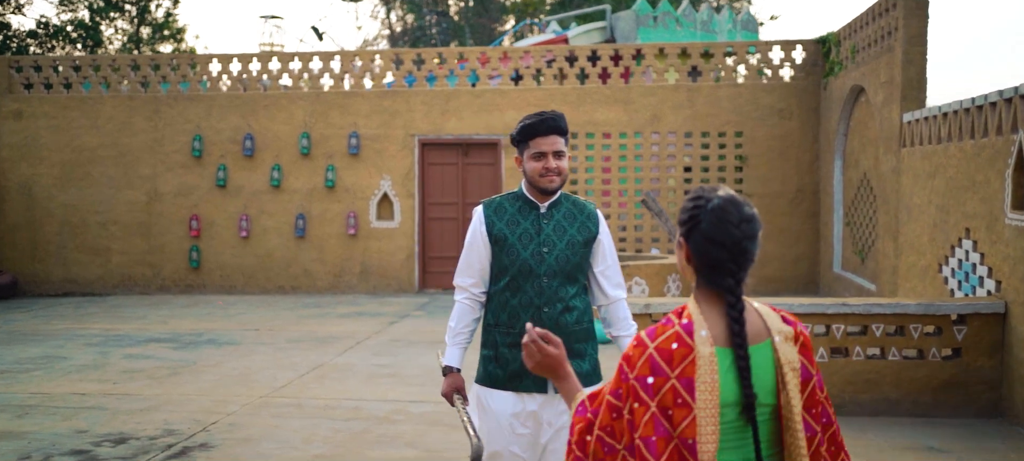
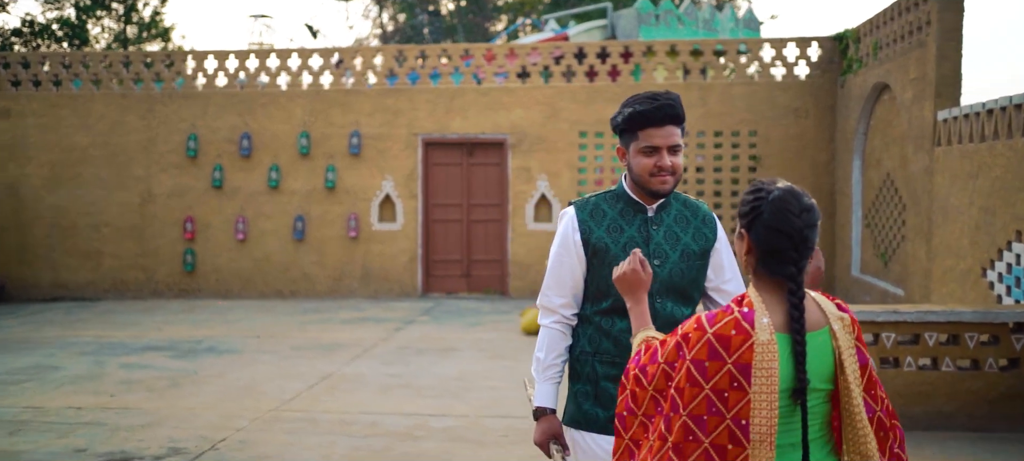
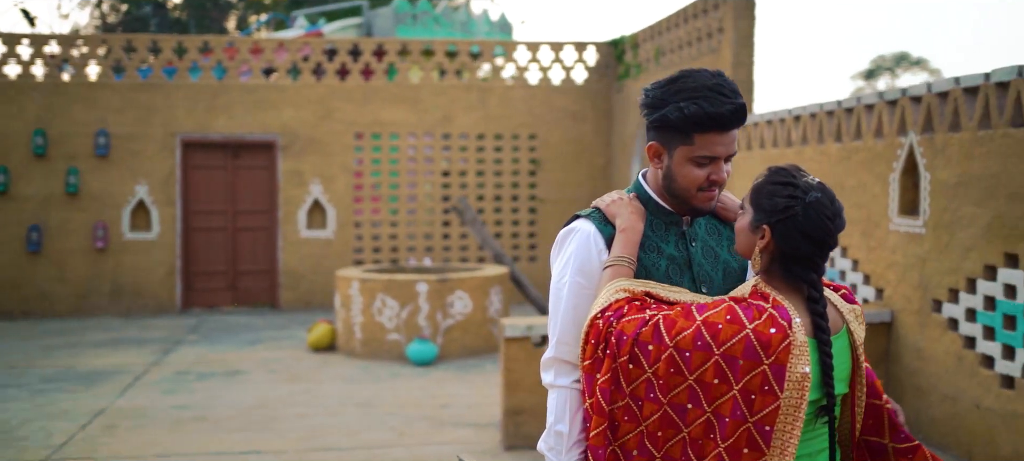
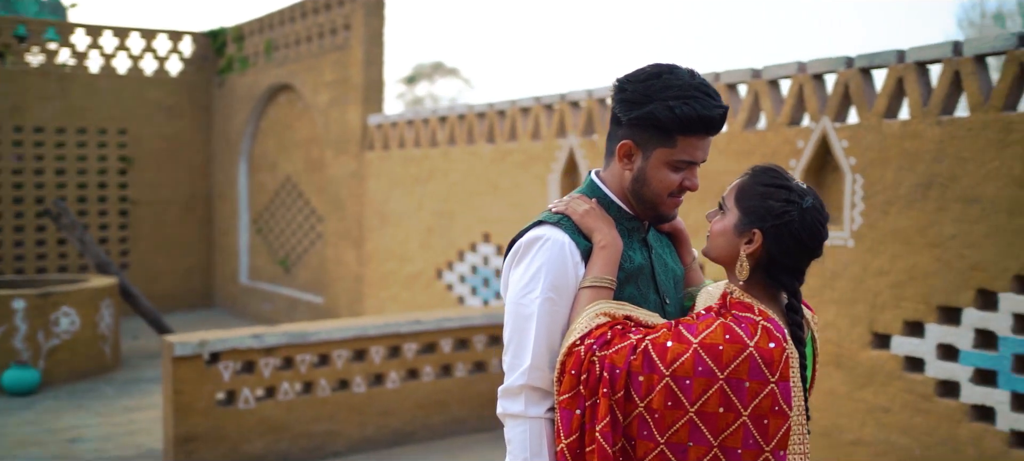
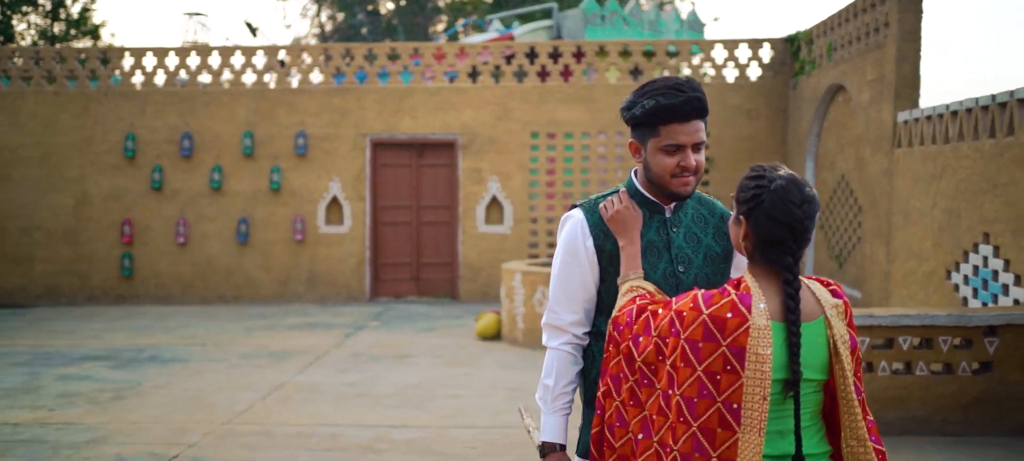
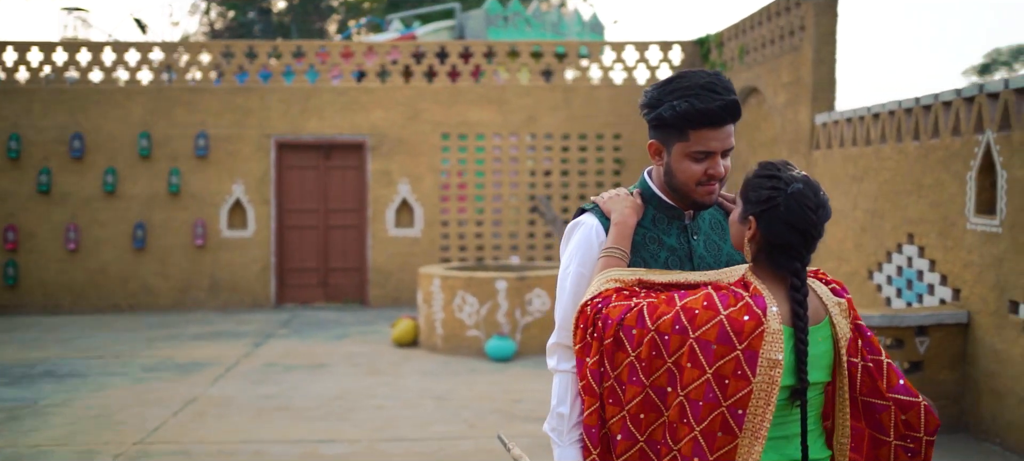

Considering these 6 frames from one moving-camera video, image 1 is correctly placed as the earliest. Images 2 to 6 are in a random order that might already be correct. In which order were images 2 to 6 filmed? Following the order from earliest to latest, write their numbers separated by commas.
2, 5, 6, 3, 4
